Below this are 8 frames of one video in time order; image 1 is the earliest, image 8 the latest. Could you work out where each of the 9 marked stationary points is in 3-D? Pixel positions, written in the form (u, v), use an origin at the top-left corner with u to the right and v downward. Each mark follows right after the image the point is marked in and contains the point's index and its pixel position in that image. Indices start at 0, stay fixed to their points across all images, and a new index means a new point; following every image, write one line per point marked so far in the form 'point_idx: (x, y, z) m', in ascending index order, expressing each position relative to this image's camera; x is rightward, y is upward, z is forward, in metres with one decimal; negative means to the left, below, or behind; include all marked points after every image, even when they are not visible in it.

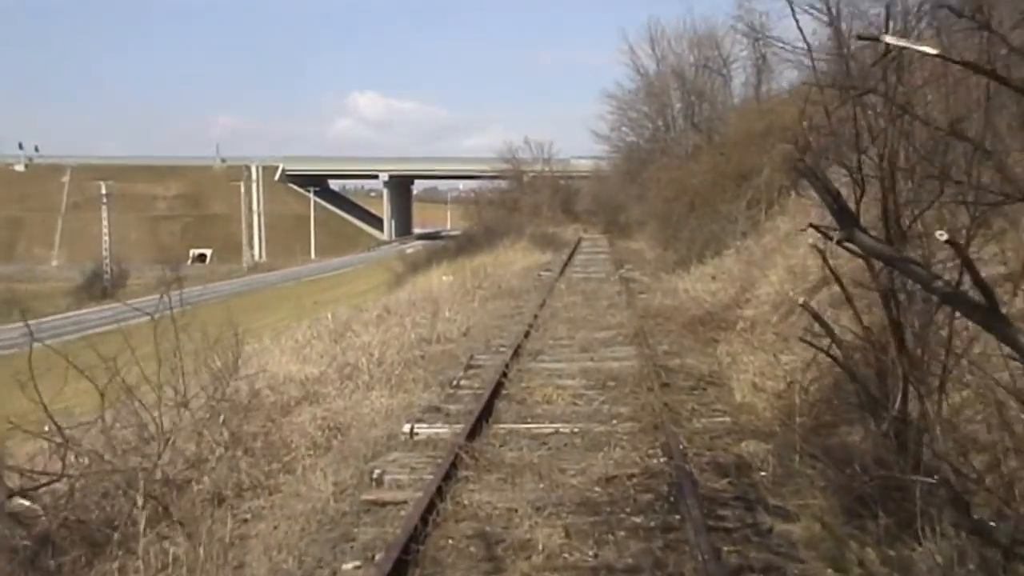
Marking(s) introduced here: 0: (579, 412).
0: (+0.5, -1.0, +9.7) m
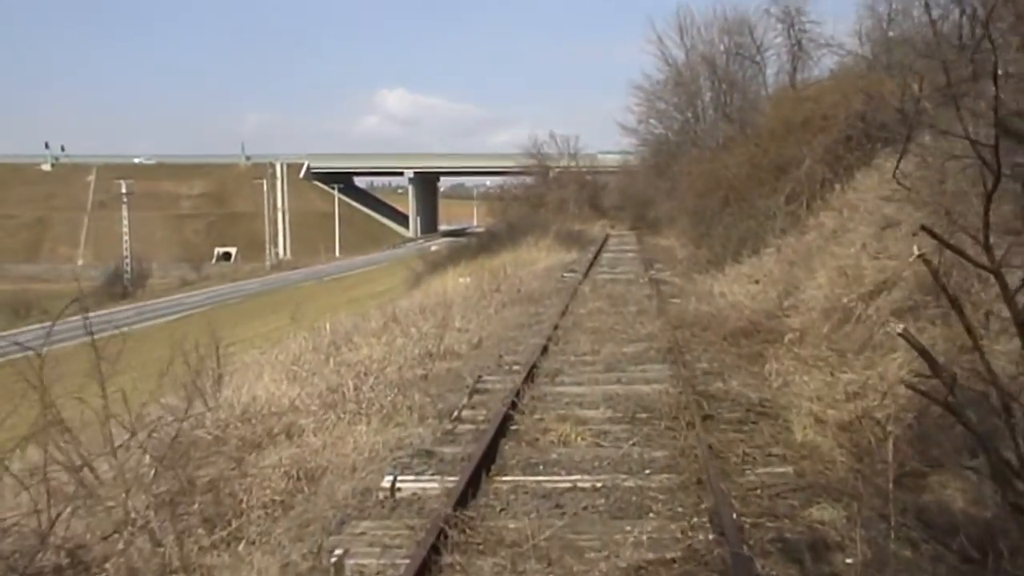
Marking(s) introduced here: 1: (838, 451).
0: (+0.6, -1.1, +7.9) m
1: (+2.2, -1.1, +8.0) m
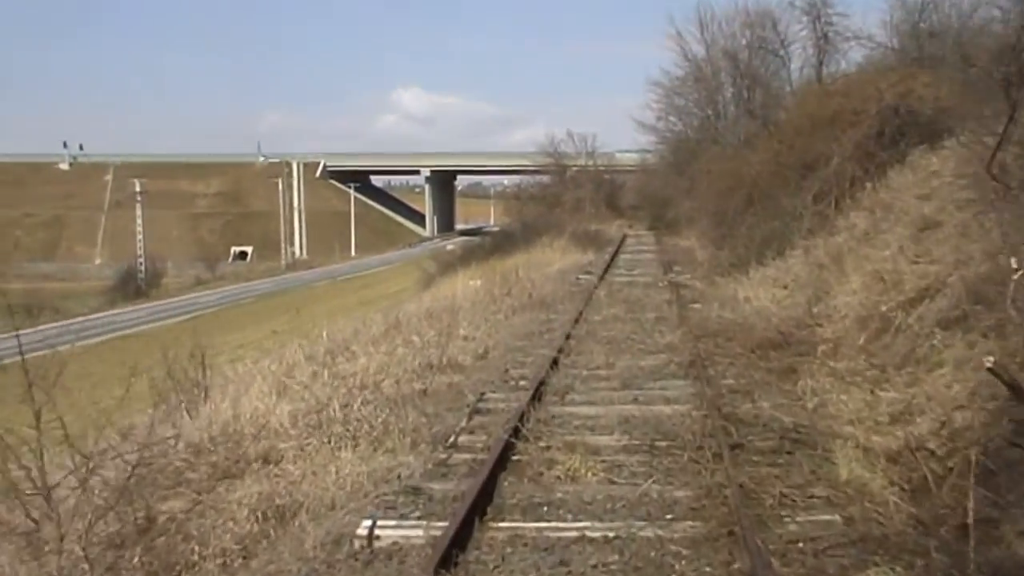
0: (+0.6, -1.2, +6.8) m
1: (+2.2, -1.2, +6.9) m
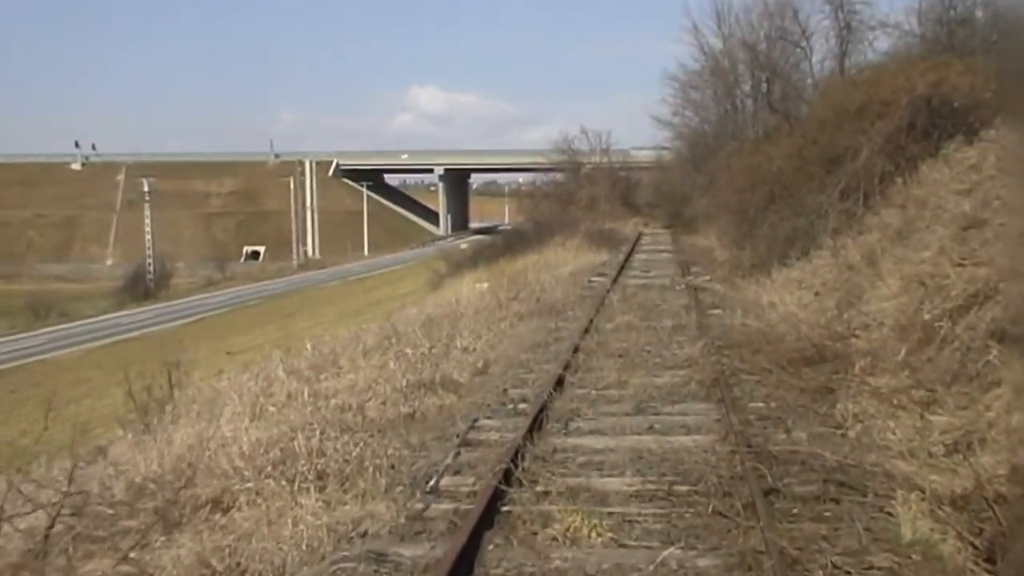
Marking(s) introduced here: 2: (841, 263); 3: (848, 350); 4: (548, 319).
0: (+0.5, -1.3, +5.5) m
1: (+2.1, -1.3, +5.6) m
2: (+5.4, +0.4, +19.6) m
3: (+3.5, -0.6, +12.3) m
4: (+0.5, -0.4, +16.5) m
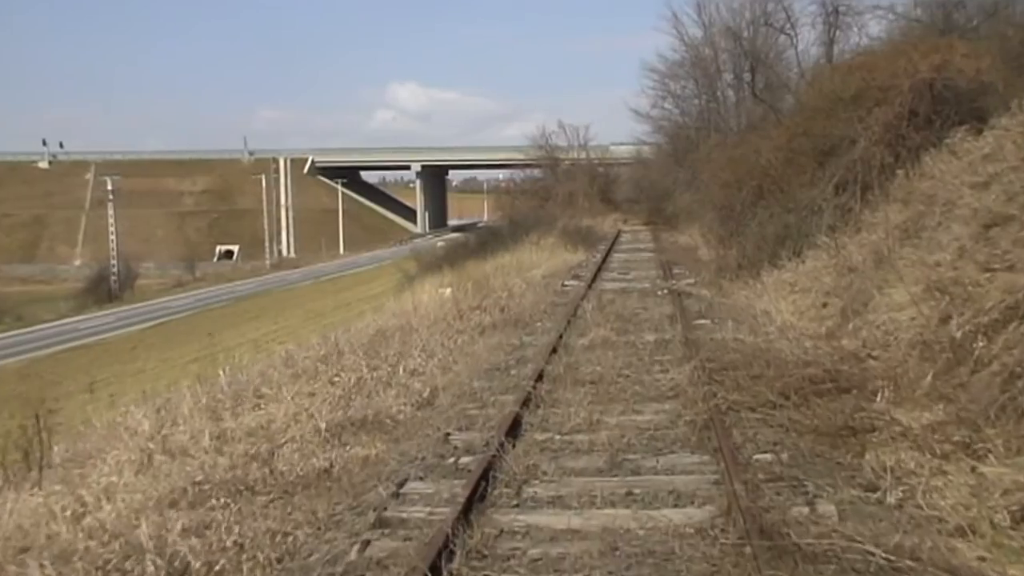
0: (+0.2, -1.4, +3.4) m
1: (+1.8, -1.4, +3.5) m
2: (+4.9, +0.3, +17.6) m
3: (+3.1, -0.7, +10.3) m
4: (0.0, -0.6, +14.5) m
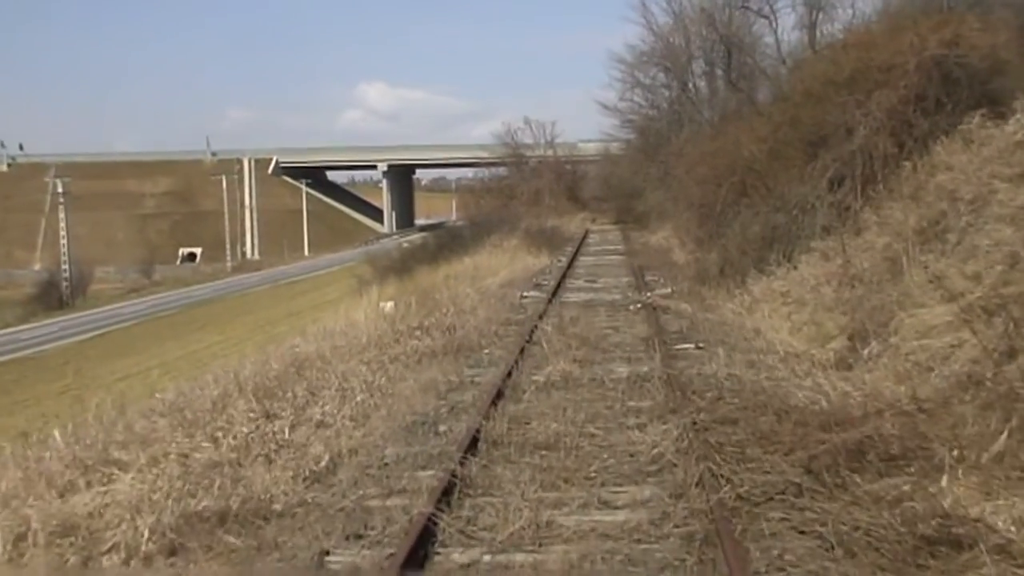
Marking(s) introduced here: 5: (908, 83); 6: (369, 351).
0: (-0.1, -1.7, +0.7) m
1: (+1.5, -1.6, +0.8) m
2: (+4.2, +0.2, +15.0) m
3: (+2.6, -0.9, +7.7) m
4: (-0.6, -0.8, +11.8) m
5: (+5.9, +3.0, +17.5) m
6: (-1.6, -0.7, +13.4) m
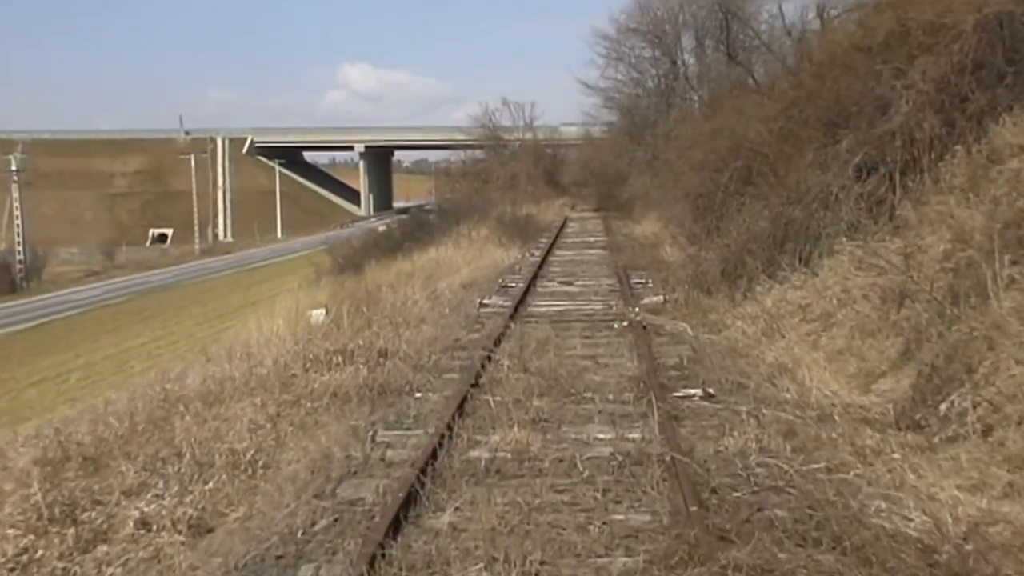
0: (-0.4, -2.0, -2.7) m
1: (+1.2, -2.0, -2.5) m
2: (+3.7, 0.0, +11.7) m
3: (+2.2, -1.2, +4.3) m
4: (-1.0, -0.9, +8.4) m
5: (+5.4, +2.9, +14.2) m
6: (-2.1, -0.8, +10.0) m
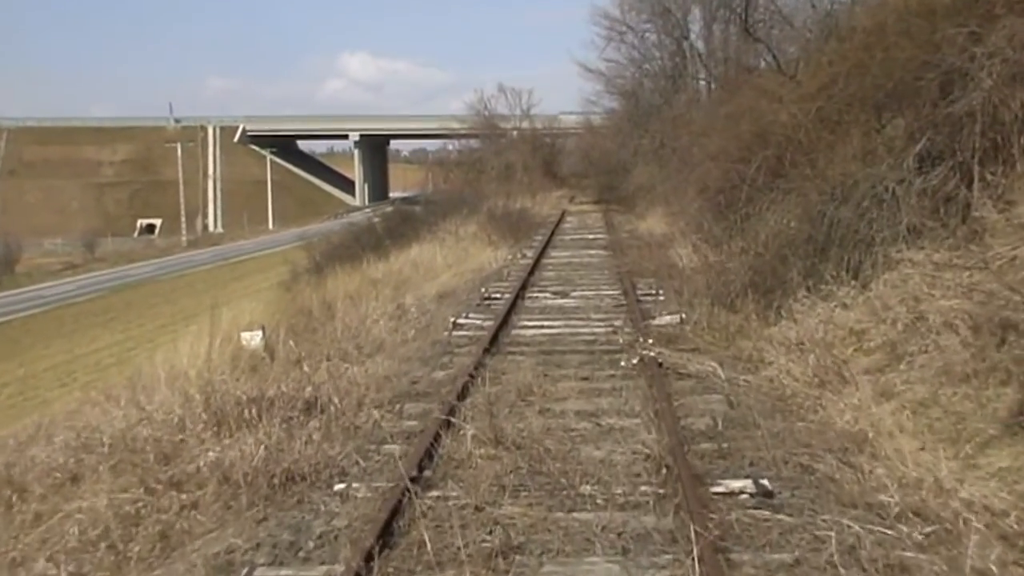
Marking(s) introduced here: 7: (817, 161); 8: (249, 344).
0: (-0.5, -2.3, -5.6) m
1: (+1.0, -2.3, -5.4) m
2: (+3.5, -0.2, +8.8) m
3: (+2.0, -1.5, +1.4) m
4: (-1.2, -1.2, +5.4) m
5: (+5.2, +2.7, +11.3) m
6: (-2.3, -1.1, +7.0) m
7: (+3.7, +1.5, +14.1) m
8: (-2.6, -0.6, +11.7) m
